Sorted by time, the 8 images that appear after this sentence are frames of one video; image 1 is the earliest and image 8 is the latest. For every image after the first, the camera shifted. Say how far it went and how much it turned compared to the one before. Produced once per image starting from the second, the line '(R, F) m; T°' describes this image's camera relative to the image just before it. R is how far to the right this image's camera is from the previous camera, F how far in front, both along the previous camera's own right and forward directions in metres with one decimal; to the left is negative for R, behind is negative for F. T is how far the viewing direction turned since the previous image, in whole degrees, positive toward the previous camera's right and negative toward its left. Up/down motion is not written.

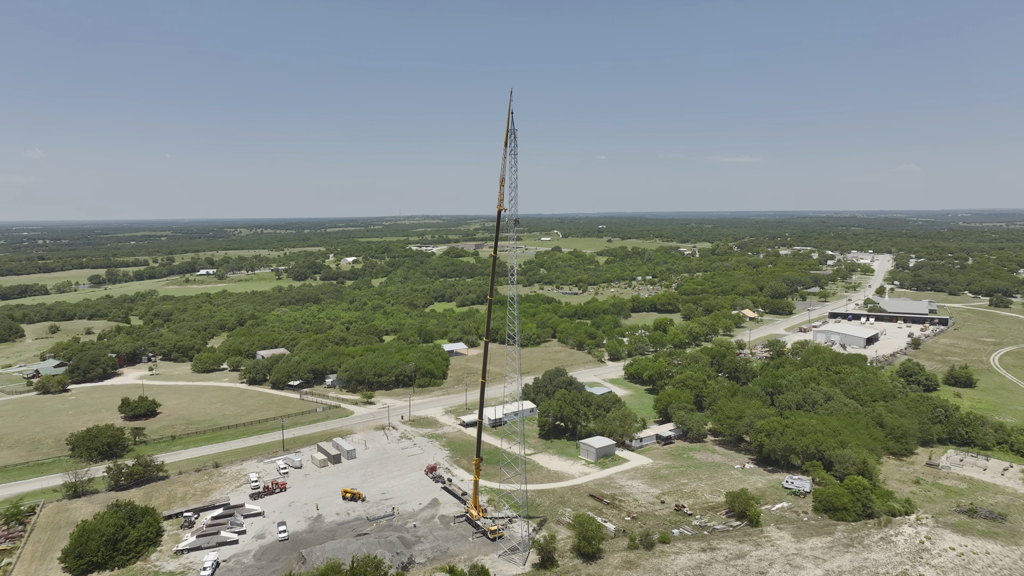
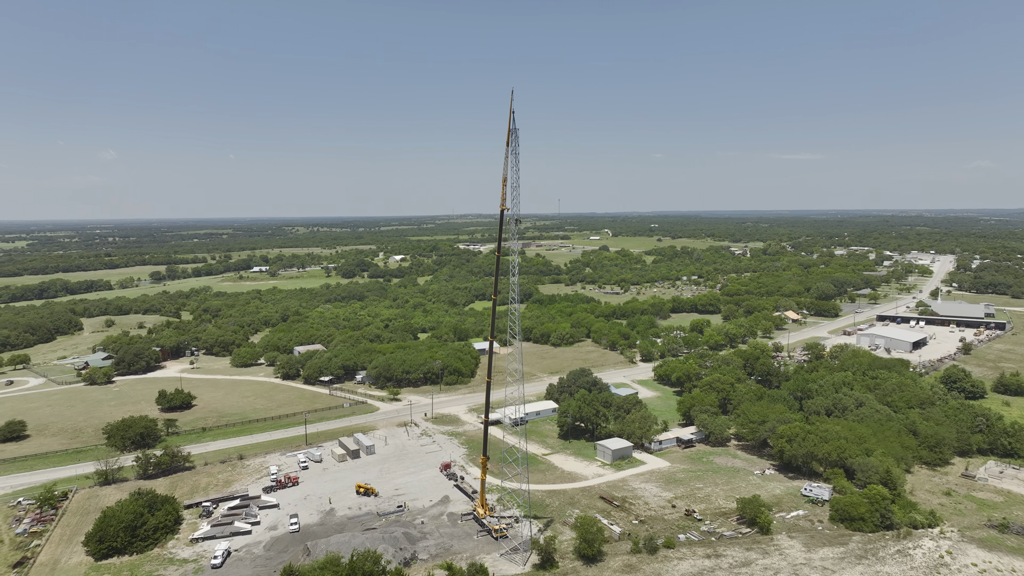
(+2.0, +0.1) m; -4°
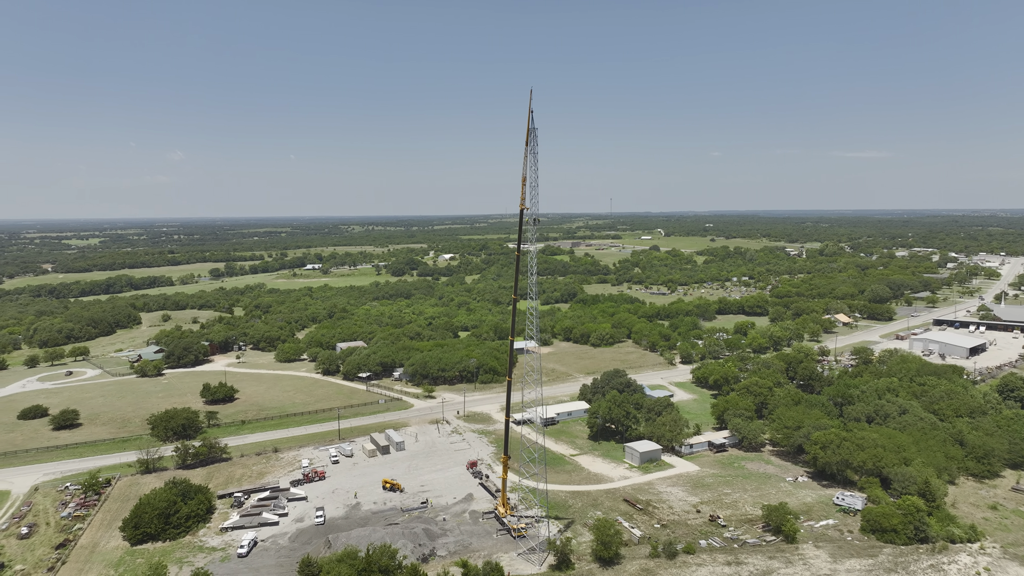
(+1.3, +0.1) m; -4°
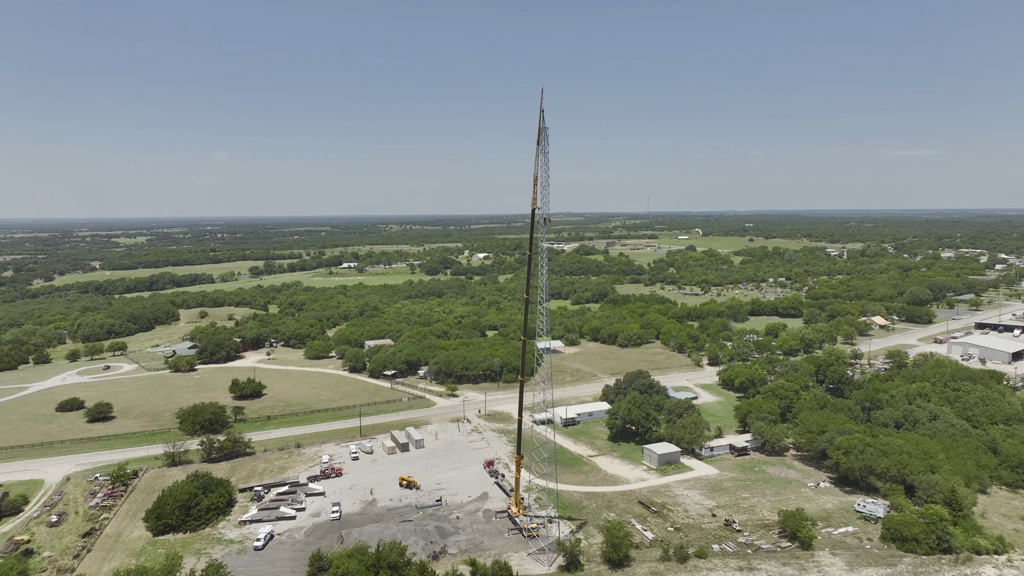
(+1.0, 0.0) m; -3°
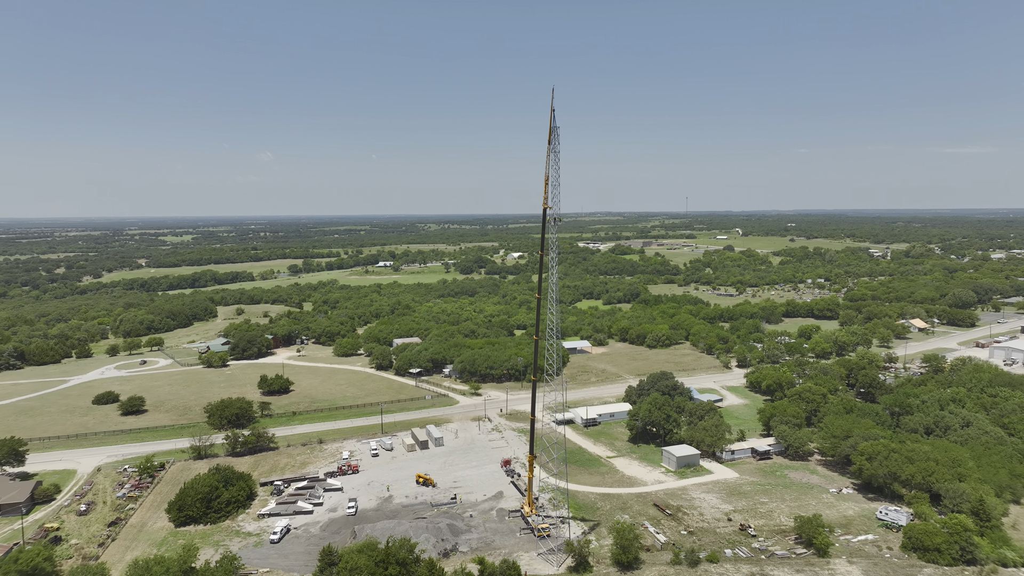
(+1.1, 0.0) m; -3°
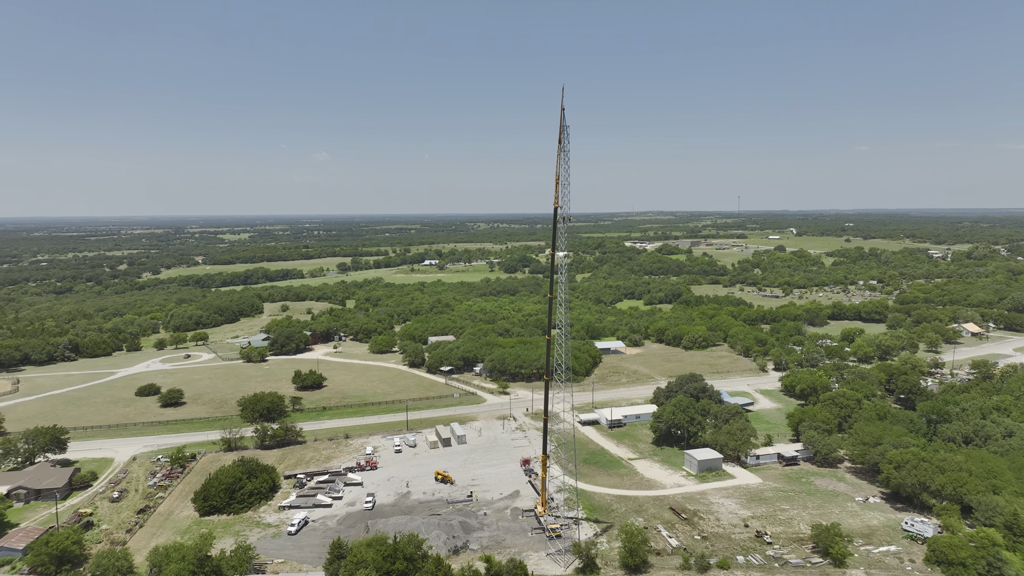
(+1.6, 0.0) m; -4°
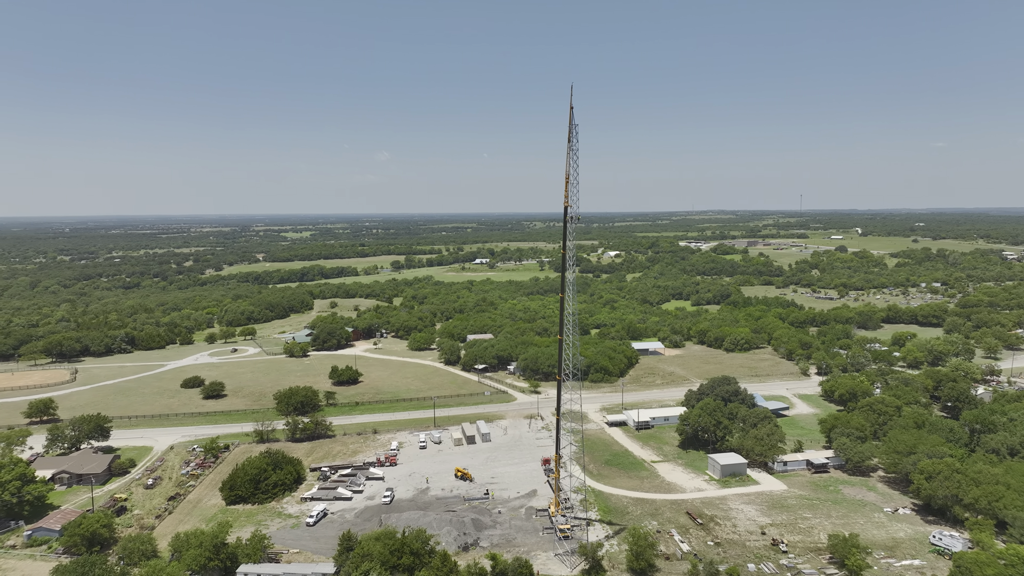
(+1.9, 0.0) m; -5°
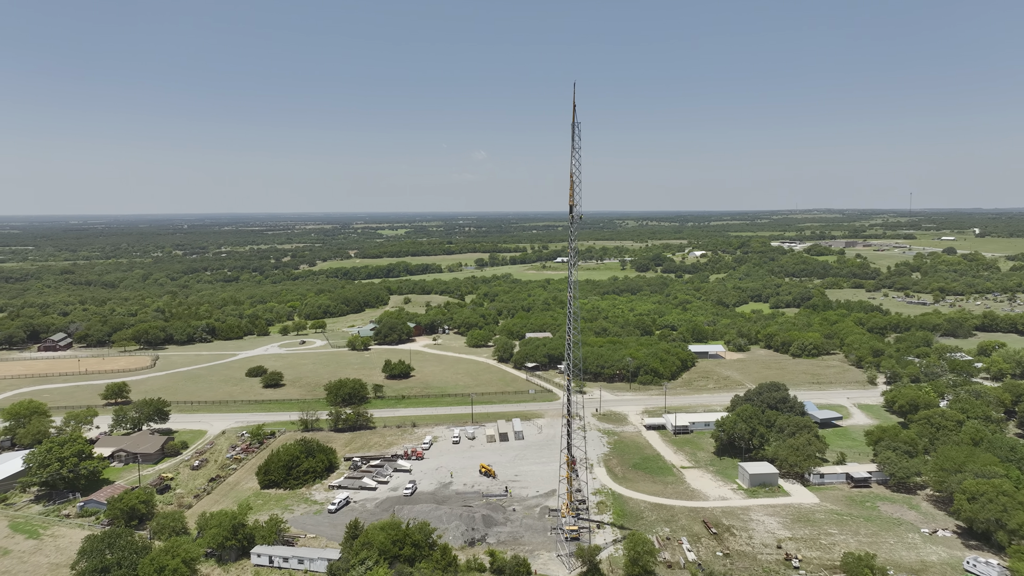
(+3.5, +0.2) m; -7°
